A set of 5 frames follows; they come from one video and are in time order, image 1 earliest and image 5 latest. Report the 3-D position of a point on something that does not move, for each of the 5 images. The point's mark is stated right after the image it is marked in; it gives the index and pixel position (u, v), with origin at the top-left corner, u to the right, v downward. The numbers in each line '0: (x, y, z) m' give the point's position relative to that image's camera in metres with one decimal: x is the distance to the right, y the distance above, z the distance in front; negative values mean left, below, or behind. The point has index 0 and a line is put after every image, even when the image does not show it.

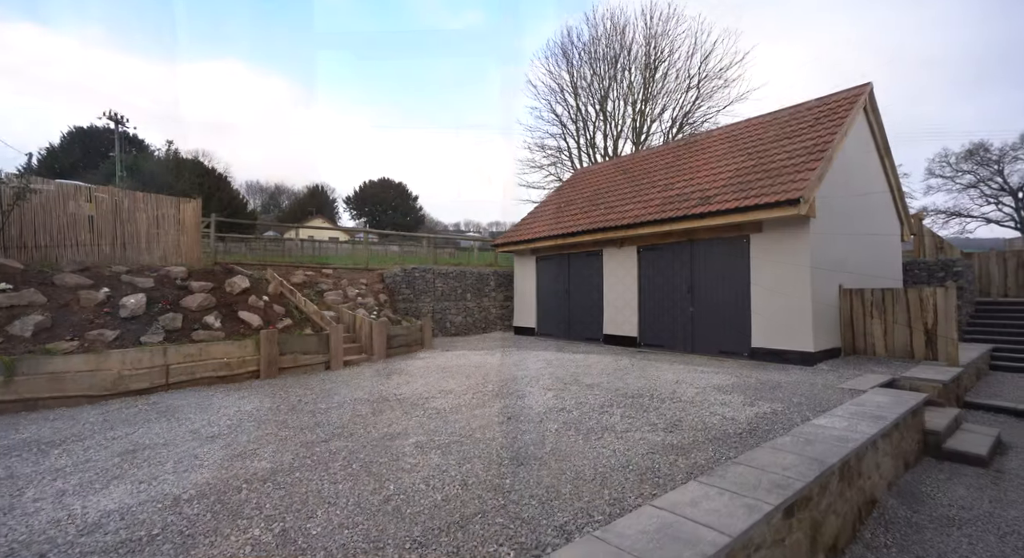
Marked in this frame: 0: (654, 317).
0: (+3.1, -0.8, +10.2) m
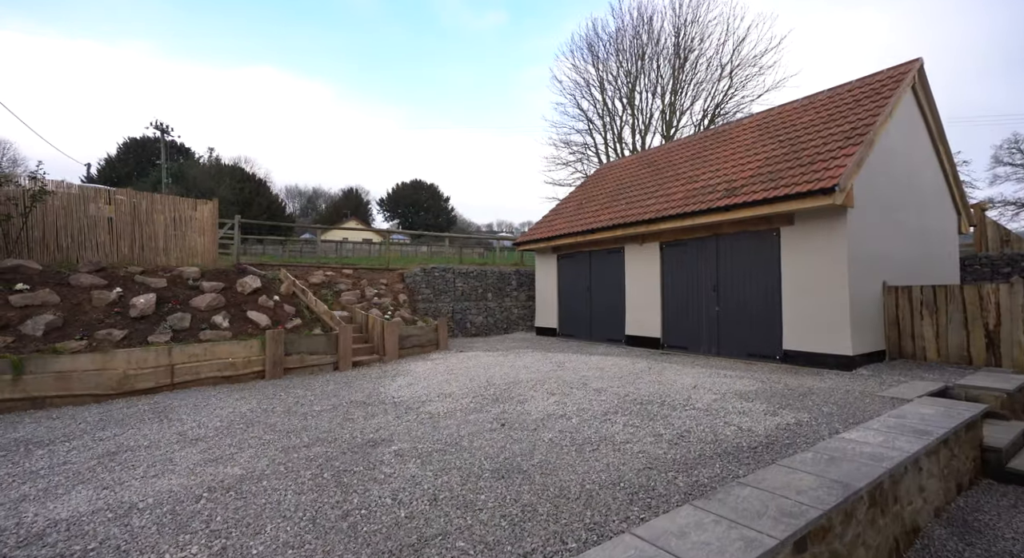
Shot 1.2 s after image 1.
0: (+3.4, -0.8, +9.7) m
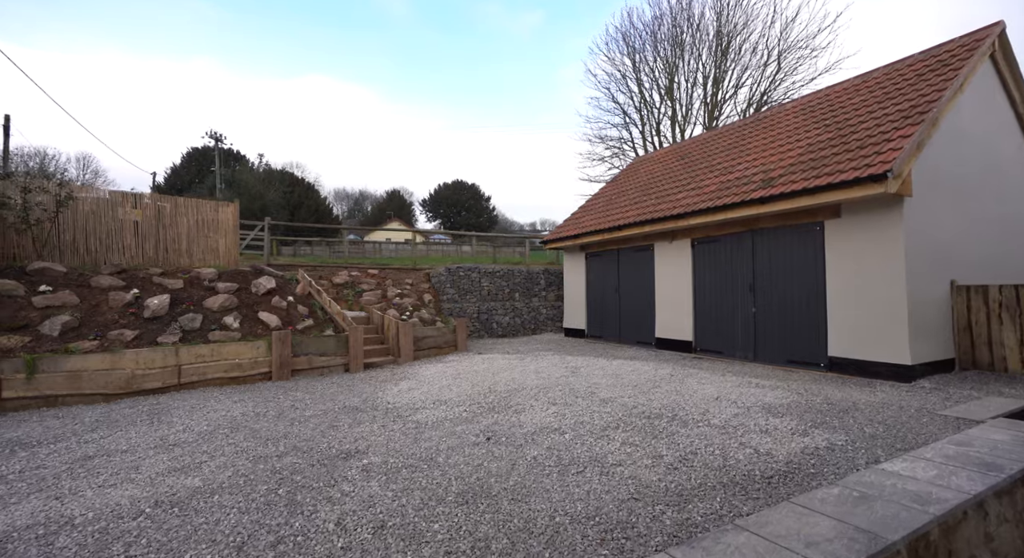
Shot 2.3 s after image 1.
0: (+3.7, -0.8, +8.9) m
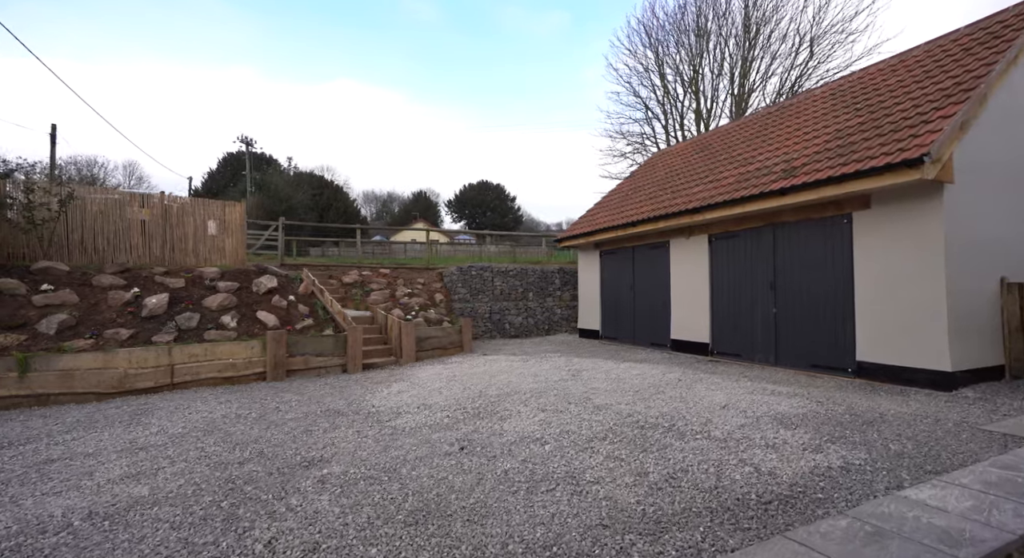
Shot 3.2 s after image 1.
0: (+3.8, -0.7, +8.3) m
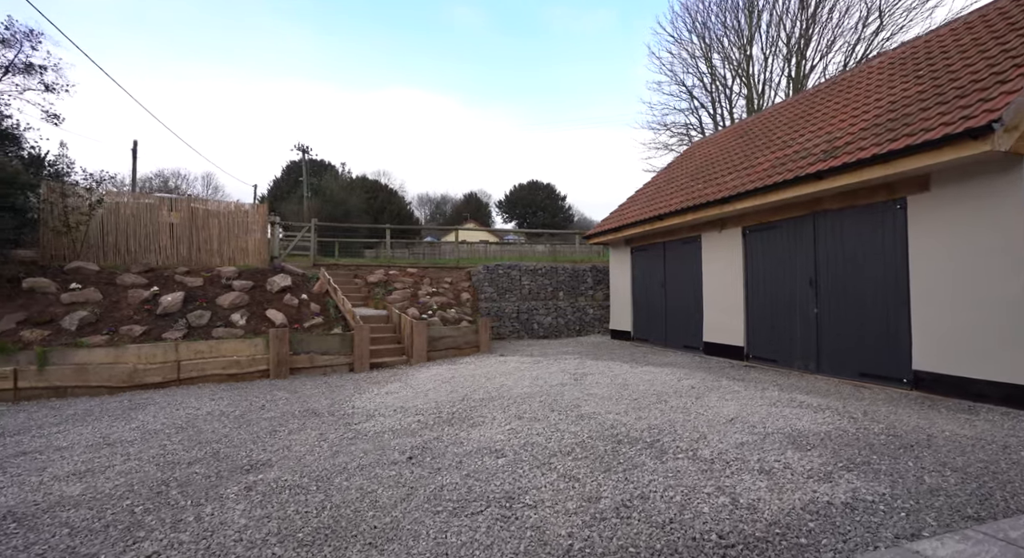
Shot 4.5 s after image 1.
0: (+4.0, -0.7, +7.4) m
